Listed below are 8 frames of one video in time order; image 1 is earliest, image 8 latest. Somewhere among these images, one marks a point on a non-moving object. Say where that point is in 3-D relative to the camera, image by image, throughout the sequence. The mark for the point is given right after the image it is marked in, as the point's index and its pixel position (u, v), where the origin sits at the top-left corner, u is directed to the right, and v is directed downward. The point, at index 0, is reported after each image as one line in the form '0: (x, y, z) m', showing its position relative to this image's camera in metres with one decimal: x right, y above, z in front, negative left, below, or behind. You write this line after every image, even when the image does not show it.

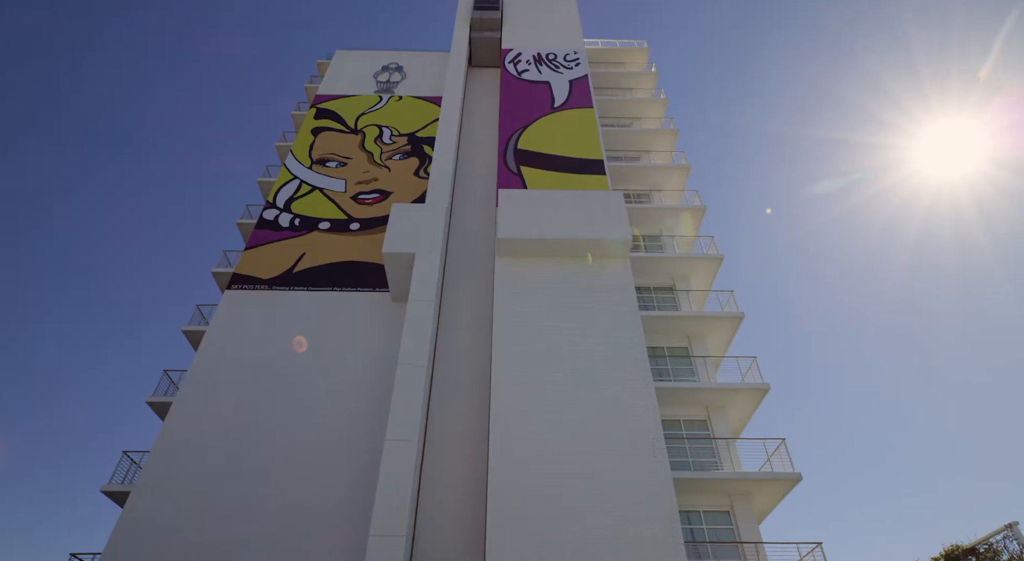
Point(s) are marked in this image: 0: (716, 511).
0: (+5.3, -6.0, +15.3) m
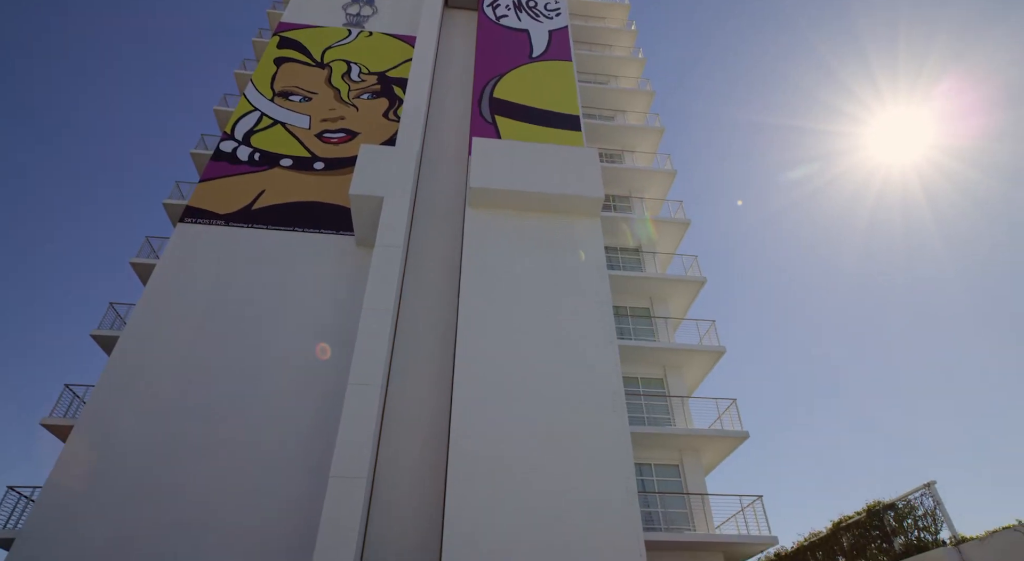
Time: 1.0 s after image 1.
0: (+4.2, -5.0, +16.0) m
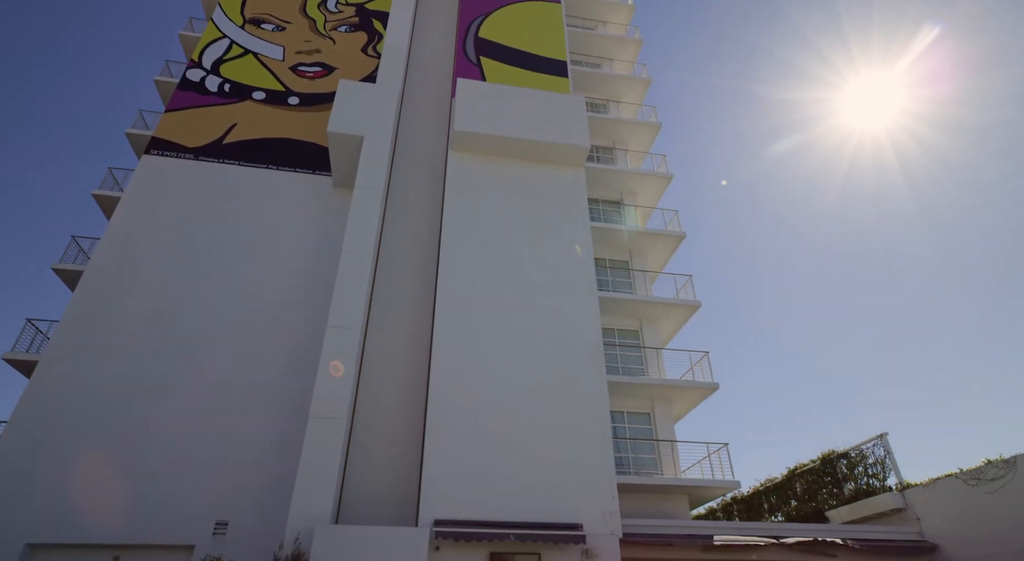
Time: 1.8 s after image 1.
0: (+3.5, -3.7, +16.6) m
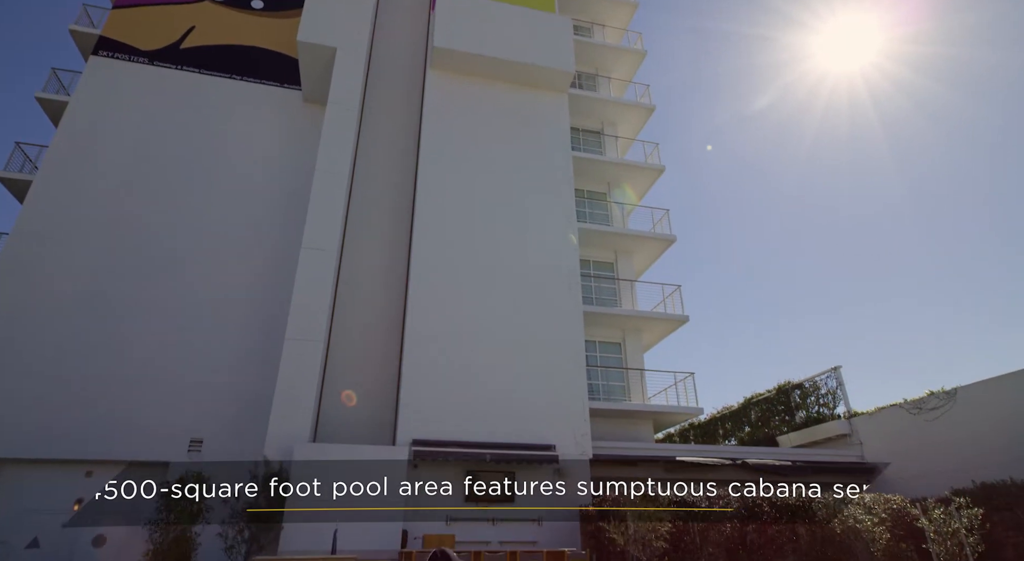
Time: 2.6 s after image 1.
0: (+2.8, -1.8, +17.0) m
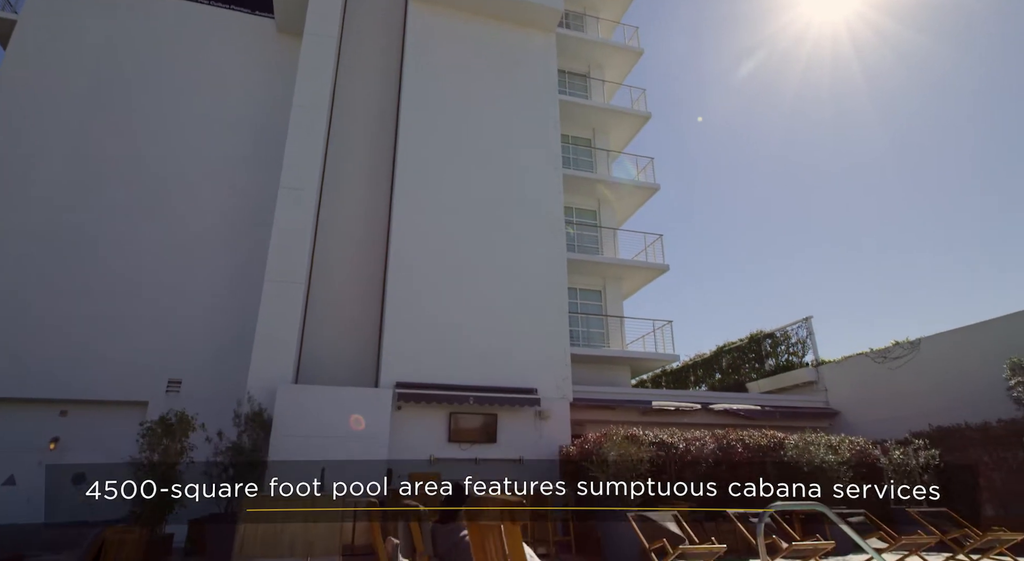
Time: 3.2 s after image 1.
0: (+2.3, -0.3, +17.1) m
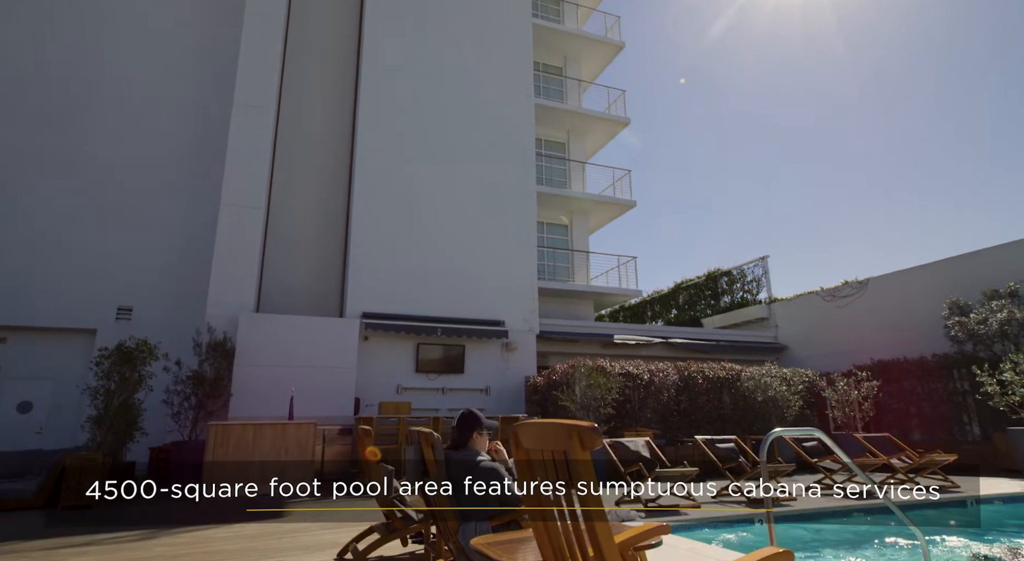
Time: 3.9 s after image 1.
0: (+1.3, +1.6, +17.1) m
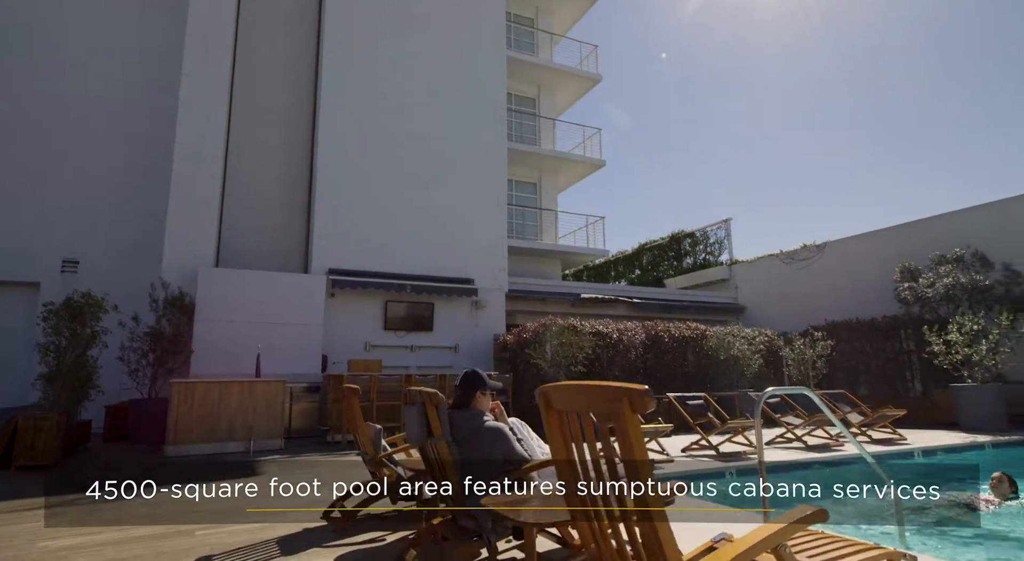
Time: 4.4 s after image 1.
0: (+0.4, +2.8, +16.8) m
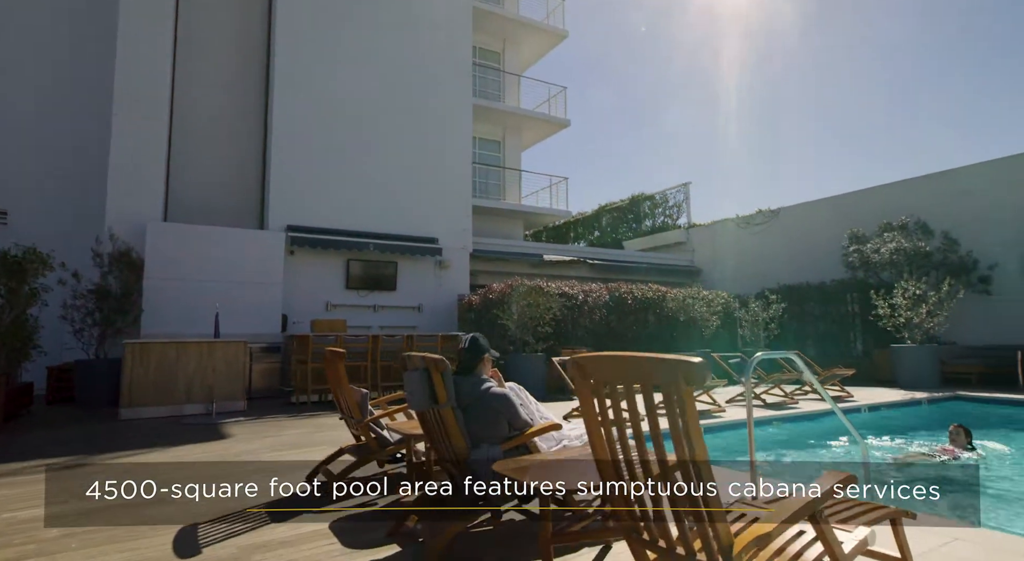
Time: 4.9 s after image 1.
0: (-0.7, +4.0, +16.5) m
